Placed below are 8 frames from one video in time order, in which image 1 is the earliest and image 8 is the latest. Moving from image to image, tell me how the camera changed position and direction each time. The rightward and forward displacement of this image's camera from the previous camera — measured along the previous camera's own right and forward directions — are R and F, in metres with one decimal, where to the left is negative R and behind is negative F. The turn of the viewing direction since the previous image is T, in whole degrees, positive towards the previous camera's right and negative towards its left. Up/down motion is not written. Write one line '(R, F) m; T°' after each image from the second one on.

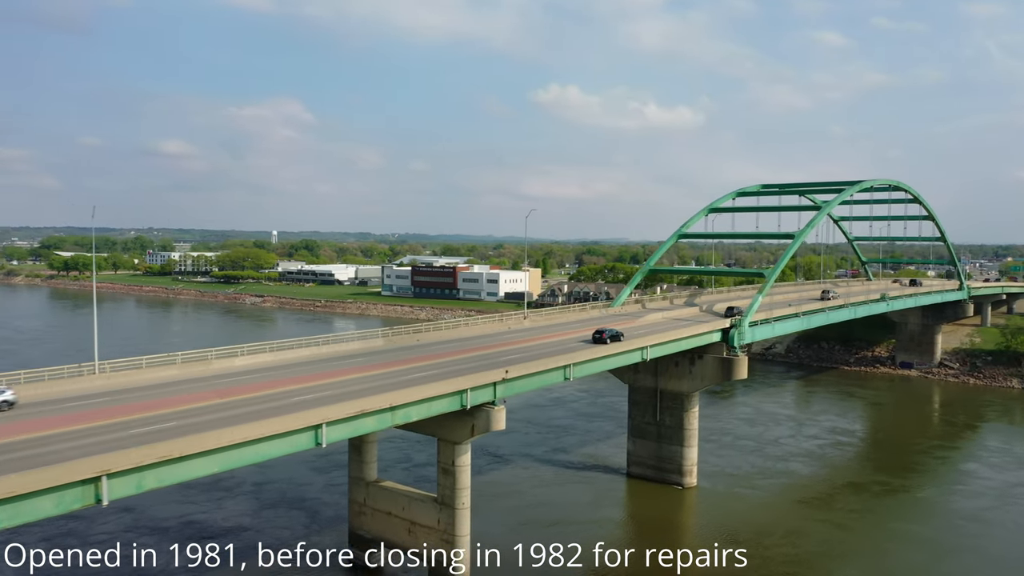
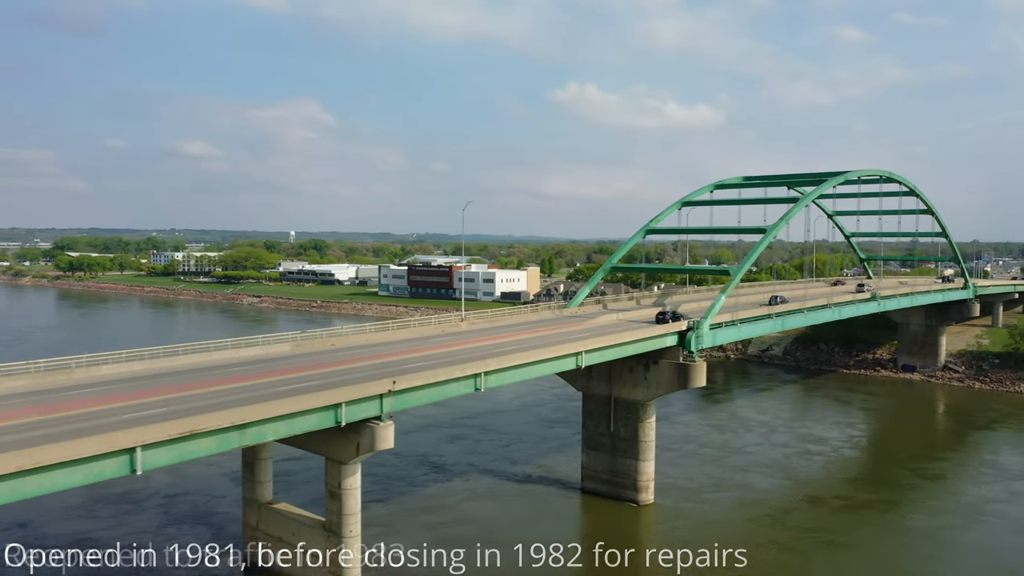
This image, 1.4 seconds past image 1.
(+3.3, +2.5) m; -2°
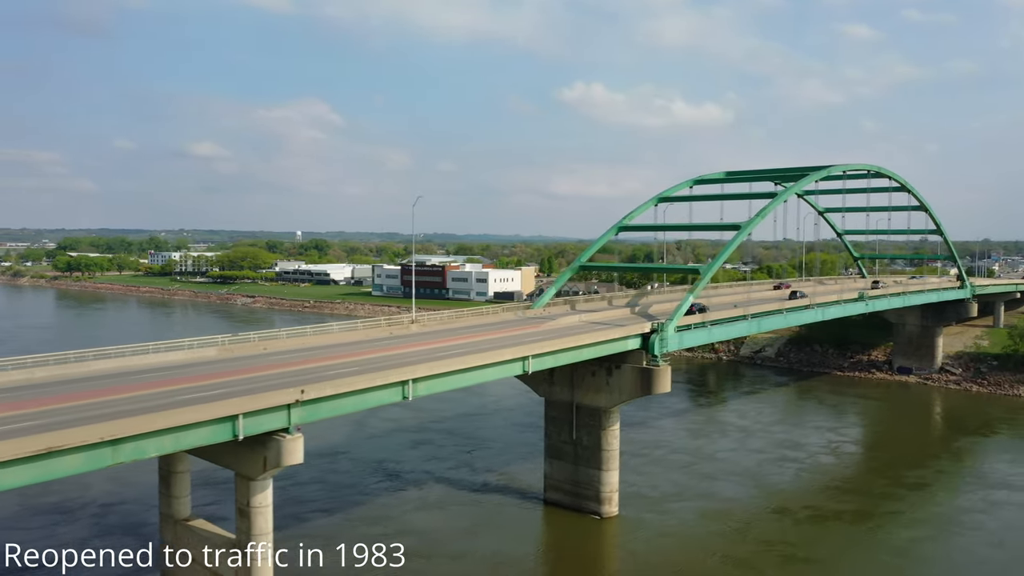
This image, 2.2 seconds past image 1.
(+2.0, +1.6) m; -1°
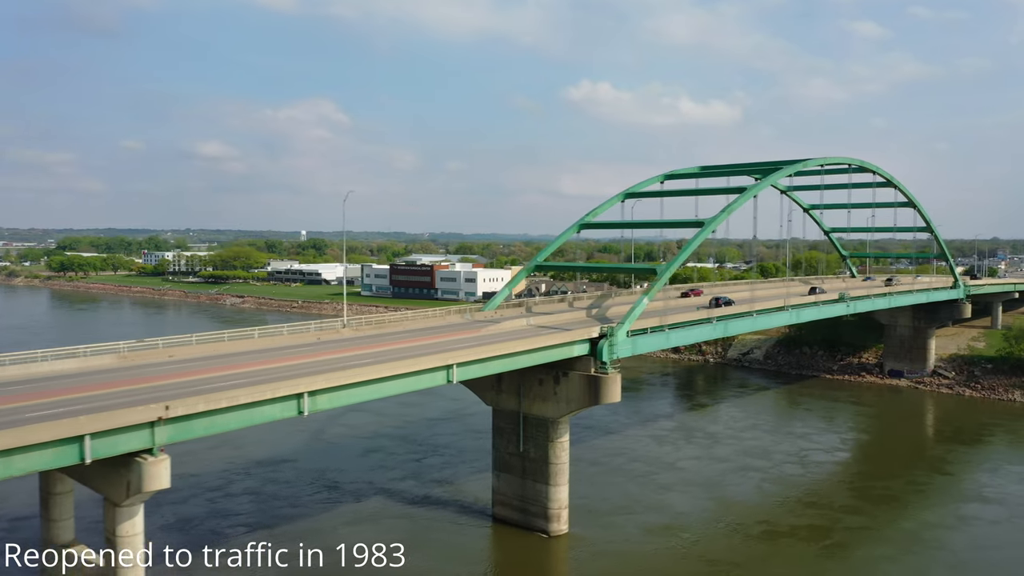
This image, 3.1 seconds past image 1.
(+2.4, +1.9) m; -1°
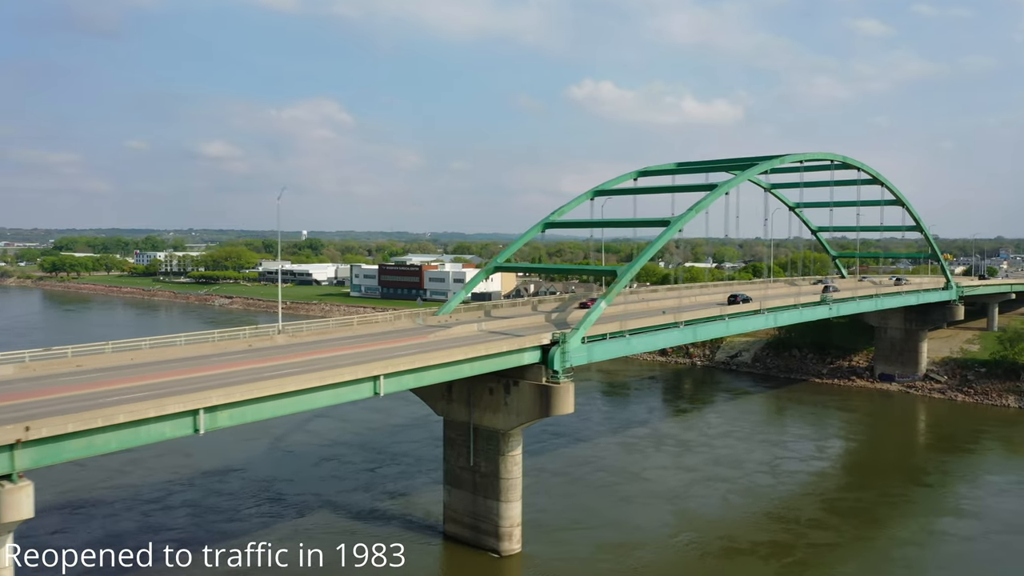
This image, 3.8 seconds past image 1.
(+1.9, +1.6) m; 0°
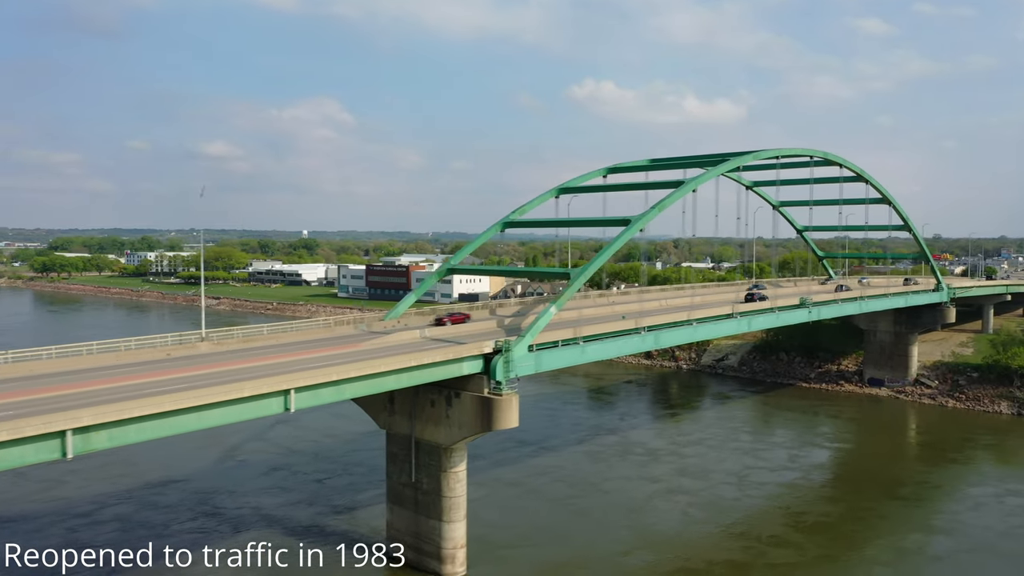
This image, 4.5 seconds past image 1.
(+1.9, +1.7) m; 0°
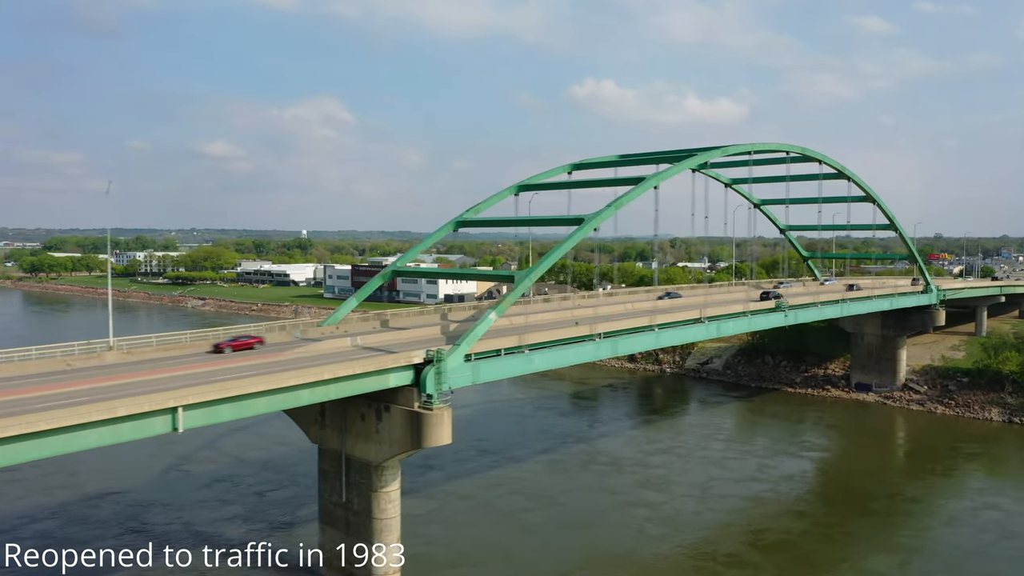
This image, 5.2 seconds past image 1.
(+1.9, +1.7) m; 0°
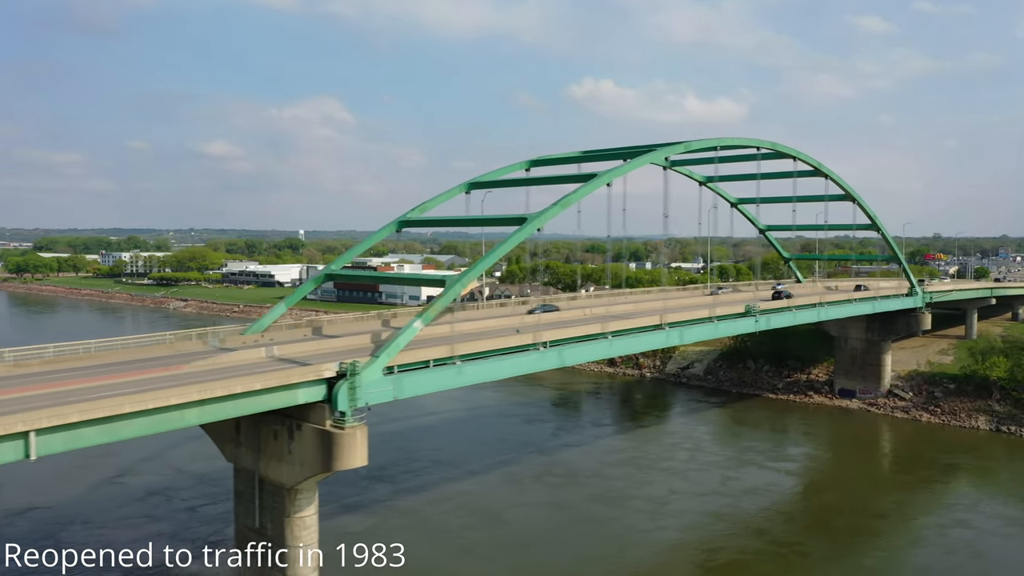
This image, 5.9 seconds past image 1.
(+1.9, +1.8) m; 0°
